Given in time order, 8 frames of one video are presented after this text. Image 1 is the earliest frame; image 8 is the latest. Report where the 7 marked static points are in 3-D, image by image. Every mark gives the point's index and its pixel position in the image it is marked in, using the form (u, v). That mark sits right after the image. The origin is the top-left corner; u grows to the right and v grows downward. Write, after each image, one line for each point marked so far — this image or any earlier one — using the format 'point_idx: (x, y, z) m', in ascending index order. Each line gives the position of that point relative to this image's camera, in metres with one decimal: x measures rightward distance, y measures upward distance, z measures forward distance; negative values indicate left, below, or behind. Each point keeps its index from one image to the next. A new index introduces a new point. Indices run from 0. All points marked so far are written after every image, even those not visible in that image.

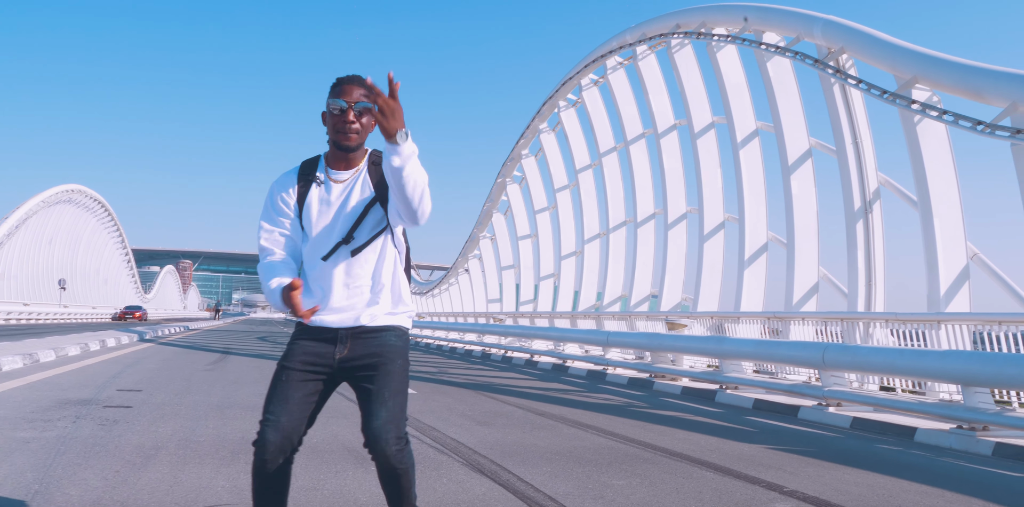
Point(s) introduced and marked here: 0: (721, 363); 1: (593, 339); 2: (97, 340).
0: (+2.7, -1.4, +9.4) m
1: (+1.4, -1.4, +12.1) m
2: (-8.8, -1.9, +15.5) m
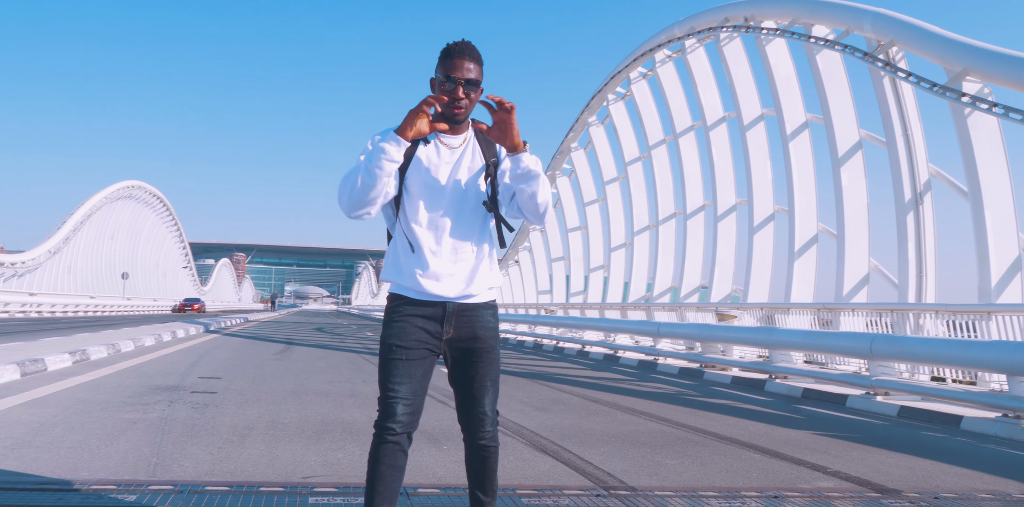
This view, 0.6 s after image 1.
0: (+3.4, -1.3, +9.6) m
1: (+2.2, -1.3, +12.3) m
2: (-7.7, -1.8, +16.4) m
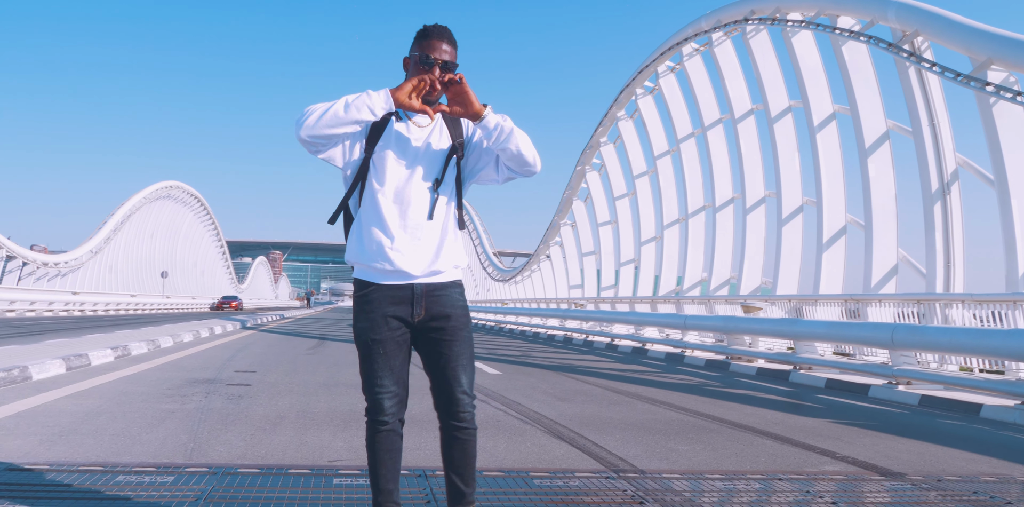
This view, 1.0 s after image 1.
0: (+3.7, -1.2, +9.6) m
1: (+2.7, -1.2, +12.4) m
2: (-7.1, -1.7, +16.9) m
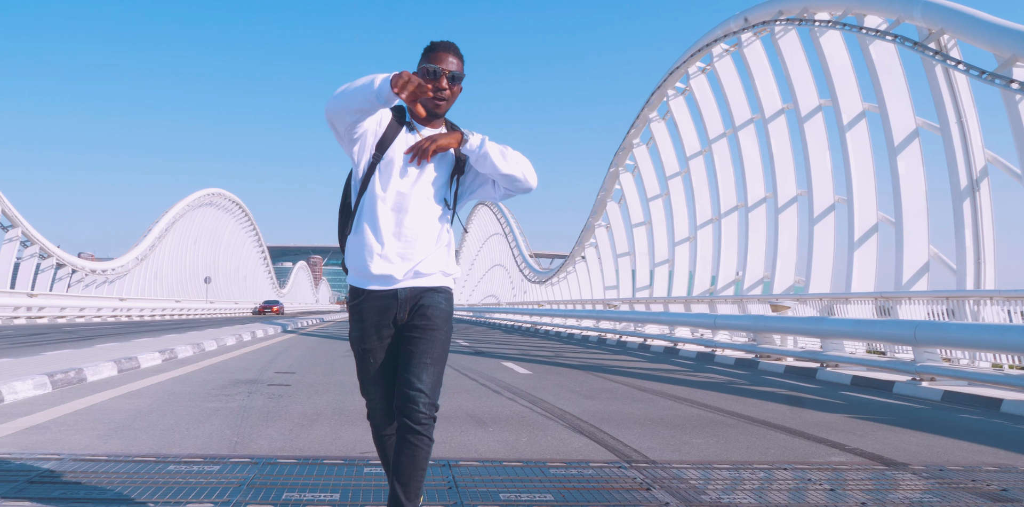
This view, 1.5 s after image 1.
0: (+4.1, -1.2, +9.7) m
1: (+3.2, -1.2, +12.5) m
2: (-6.3, -1.9, +17.5) m
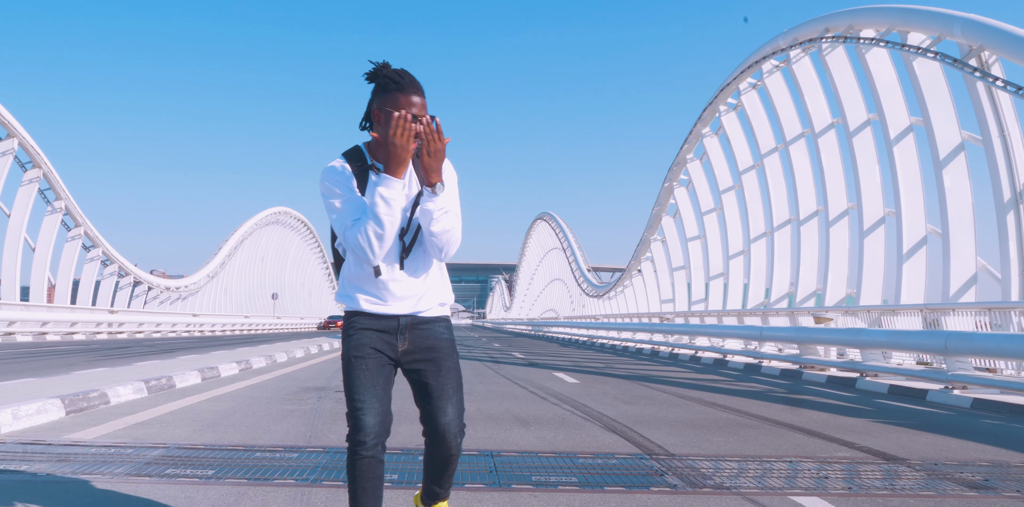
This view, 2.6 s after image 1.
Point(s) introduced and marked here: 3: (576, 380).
0: (+4.7, -1.3, +9.9) m
1: (+4.1, -1.4, +12.8) m
2: (-5.0, -2.3, +18.5) m
3: (+0.9, -1.8, +10.4) m
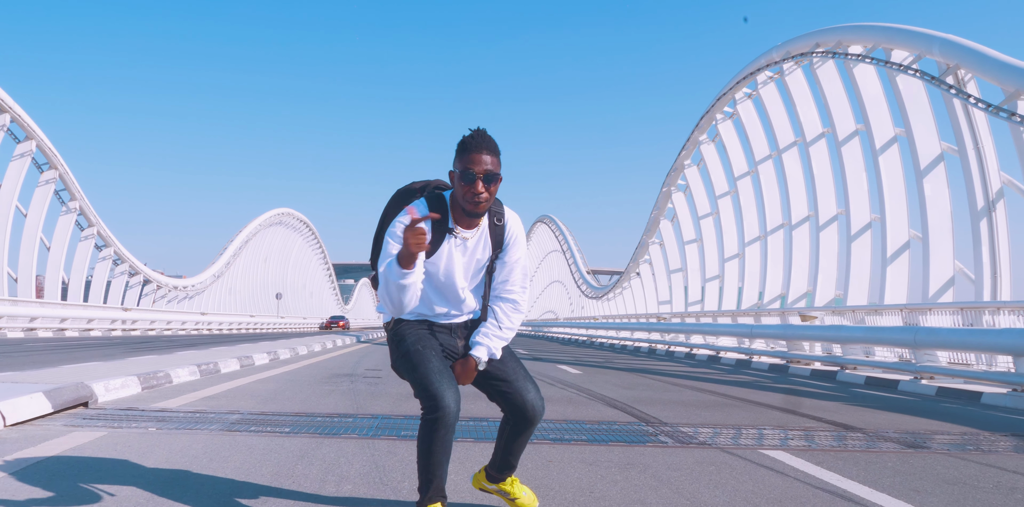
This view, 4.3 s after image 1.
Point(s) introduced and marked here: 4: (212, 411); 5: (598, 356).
0: (+4.9, -1.4, +10.7) m
1: (+4.2, -1.4, +13.6) m
2: (-4.9, -2.3, +19.3) m
3: (+1.0, -1.8, +11.2) m
4: (-2.0, -1.0, +4.8) m
5: (+2.1, -2.5, +17.6) m
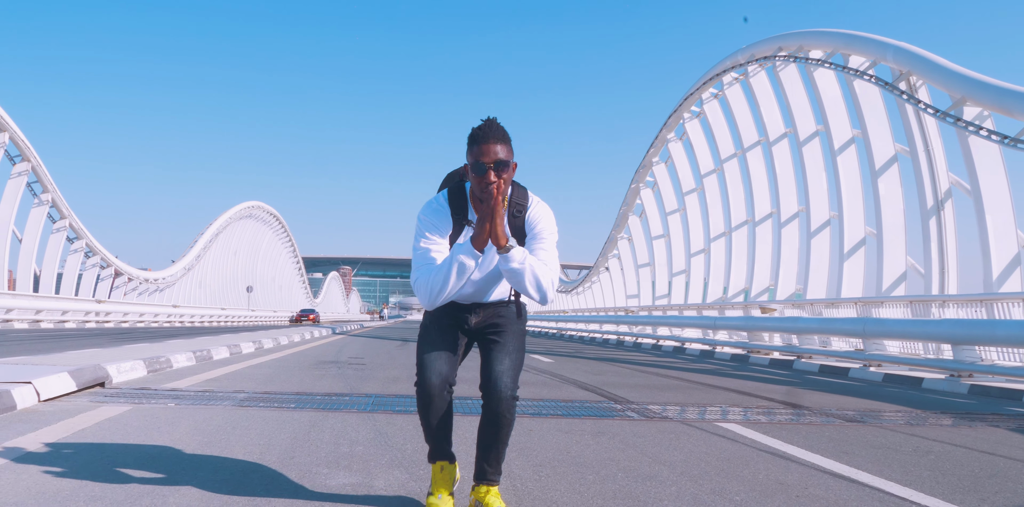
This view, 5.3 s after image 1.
0: (+4.5, -1.3, +11.4) m
1: (+3.7, -1.4, +14.3) m
2: (-5.6, -2.1, +19.6) m
3: (+0.6, -1.7, +11.8) m
4: (-2.1, -1.0, +5.3) m
5: (+1.4, -2.3, +18.2) m
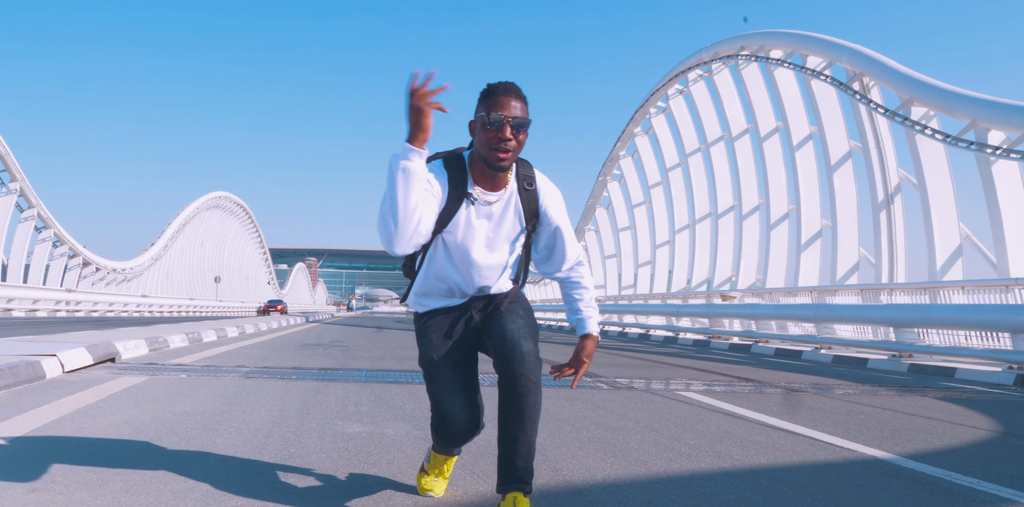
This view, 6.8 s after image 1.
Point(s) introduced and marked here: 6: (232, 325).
0: (+4.1, -1.2, +12.1) m
1: (+3.2, -1.2, +14.9) m
2: (-6.3, -1.8, +19.9) m
3: (+0.2, -1.5, +12.3) m
4: (-2.2, -0.9, +5.7) m
5: (+0.7, -2.1, +18.7) m
6: (-5.0, -1.3, +13.5) m
